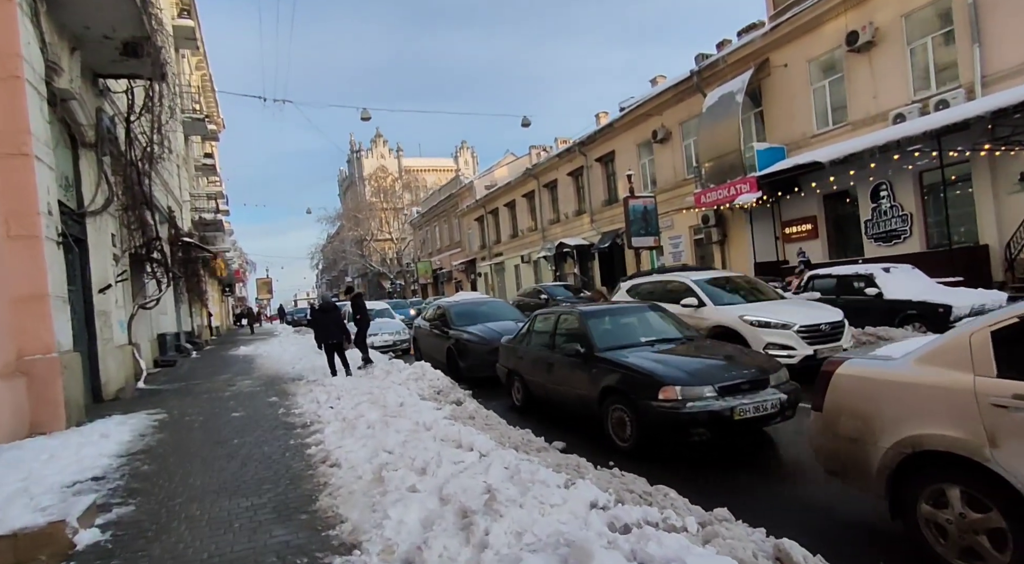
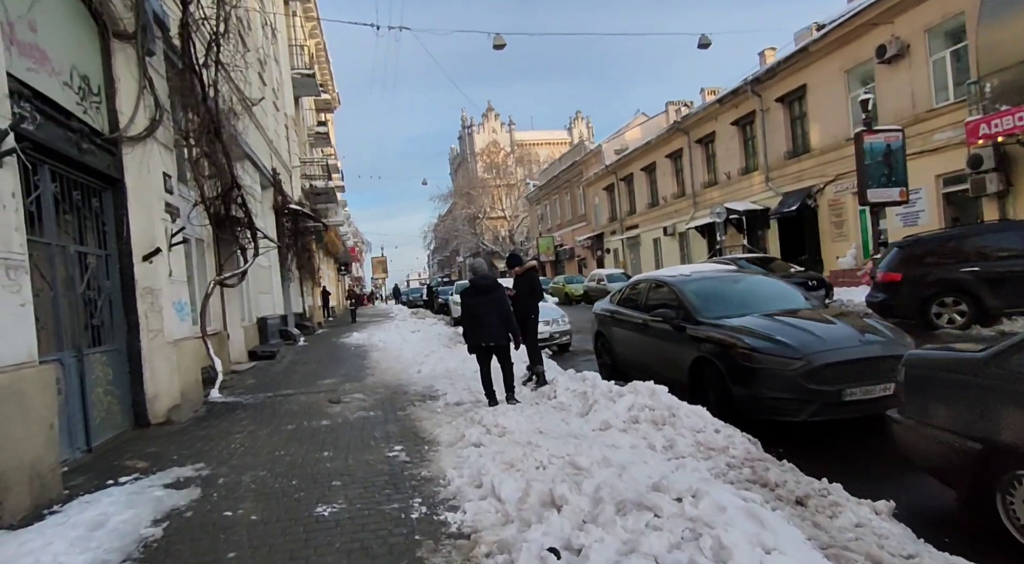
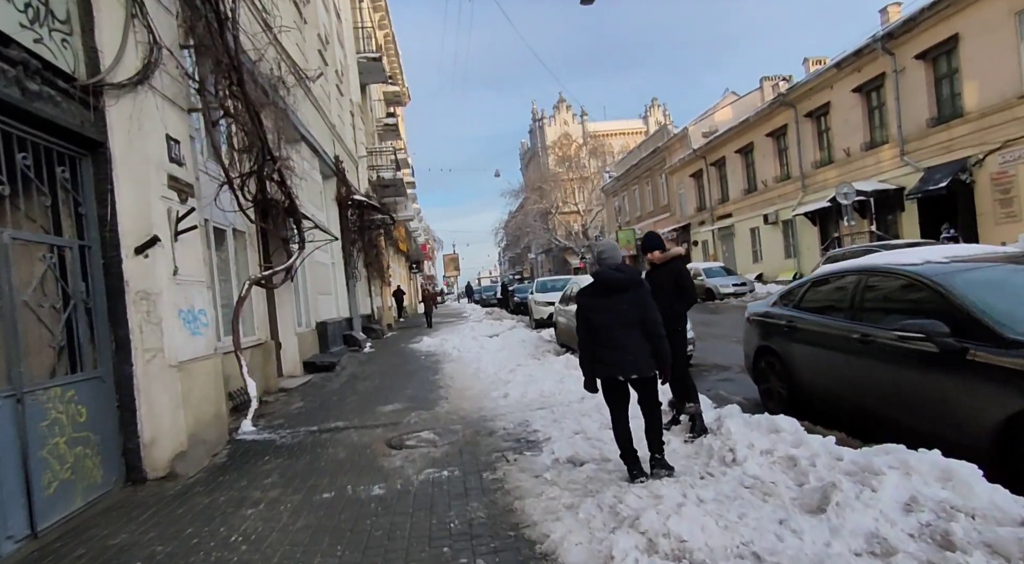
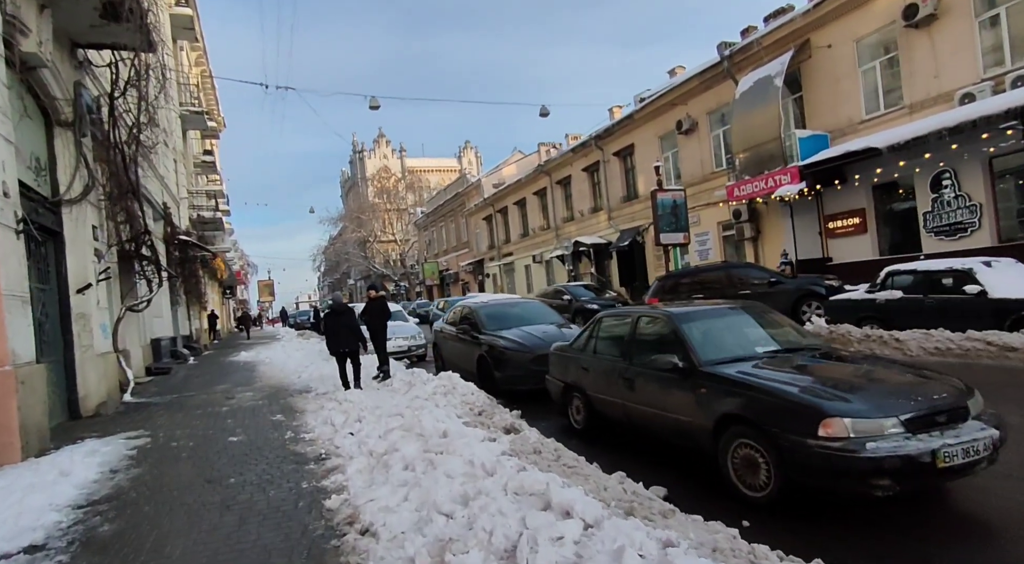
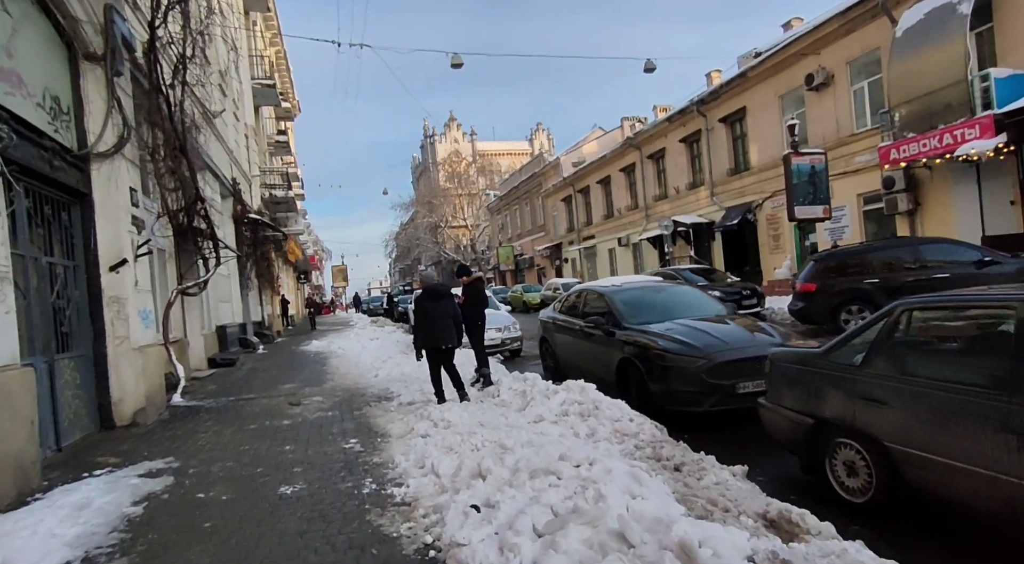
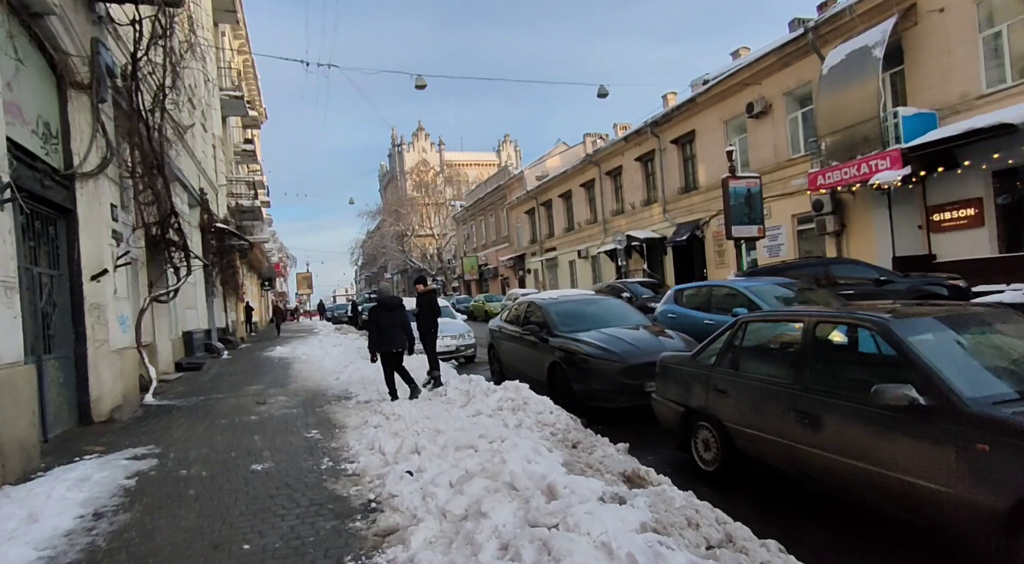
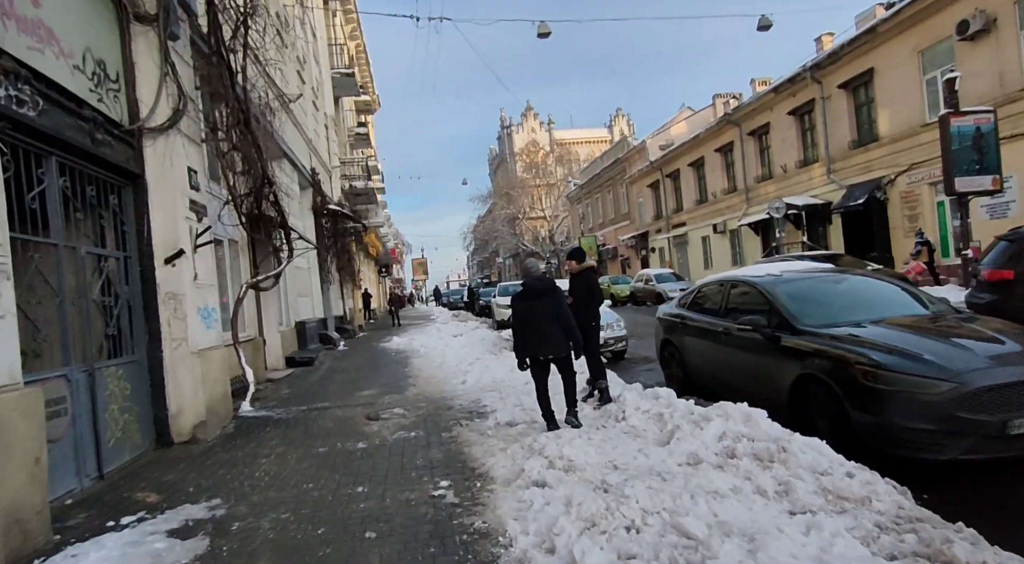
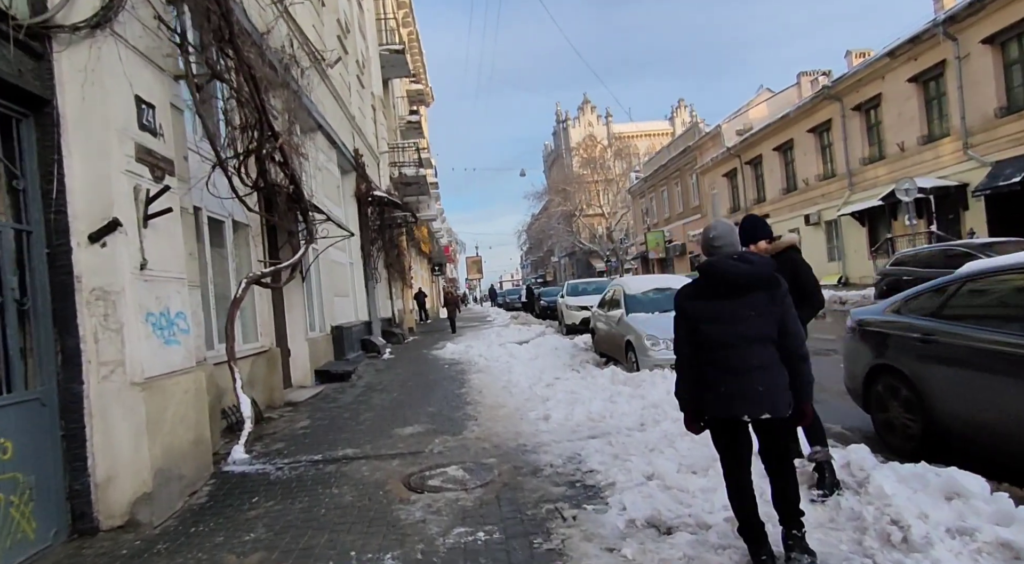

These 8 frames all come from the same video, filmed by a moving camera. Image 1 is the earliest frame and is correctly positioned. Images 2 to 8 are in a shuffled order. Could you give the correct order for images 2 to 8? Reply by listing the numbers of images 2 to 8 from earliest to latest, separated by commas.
4, 6, 5, 2, 7, 3, 8
